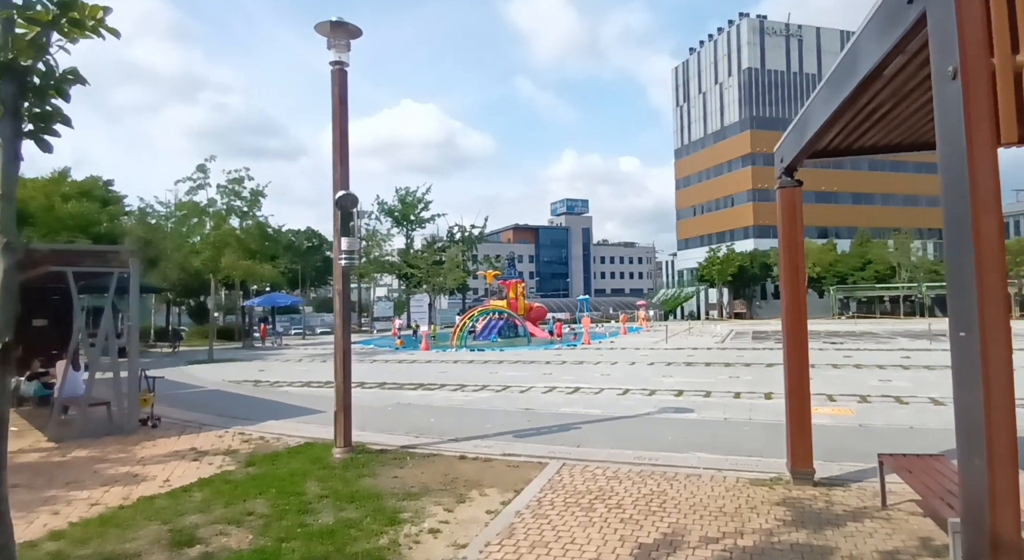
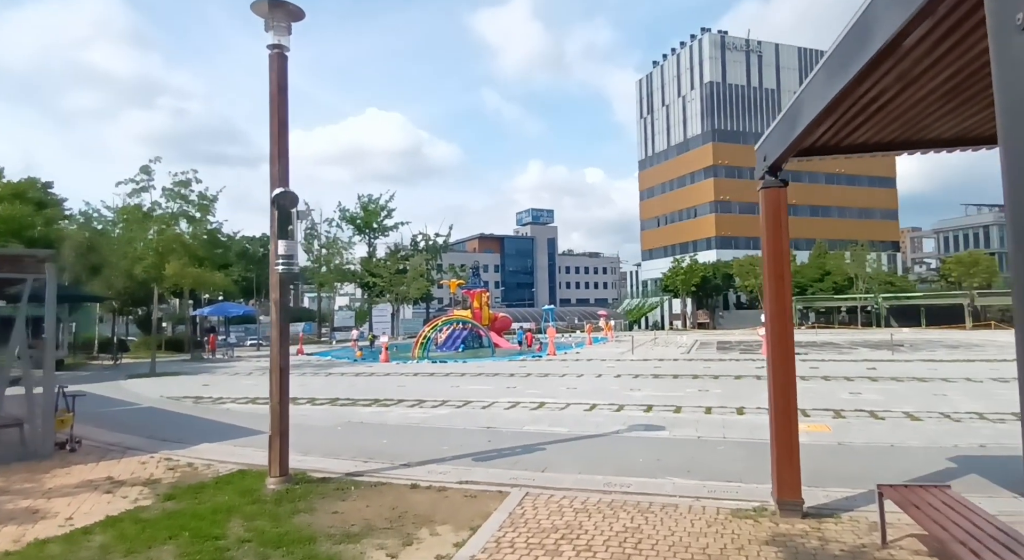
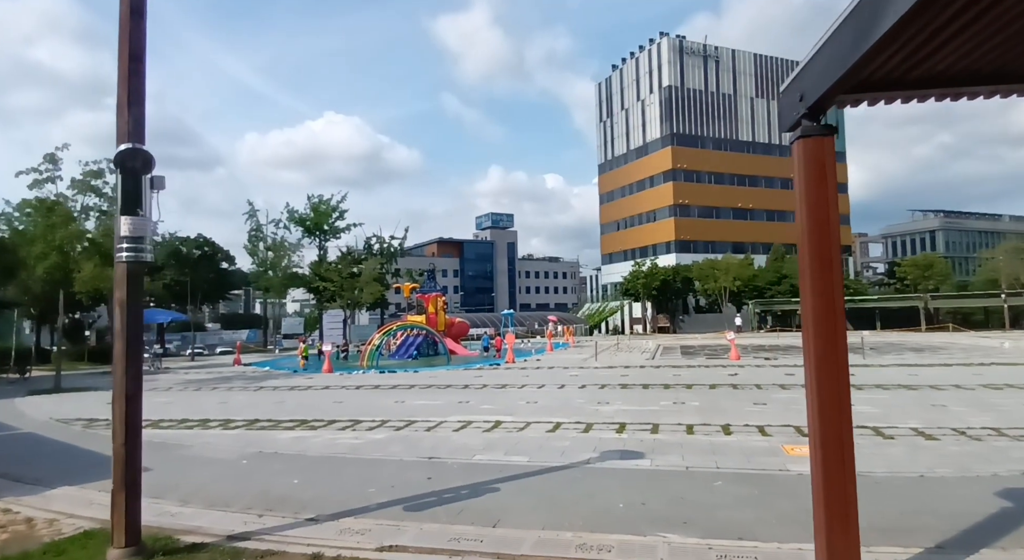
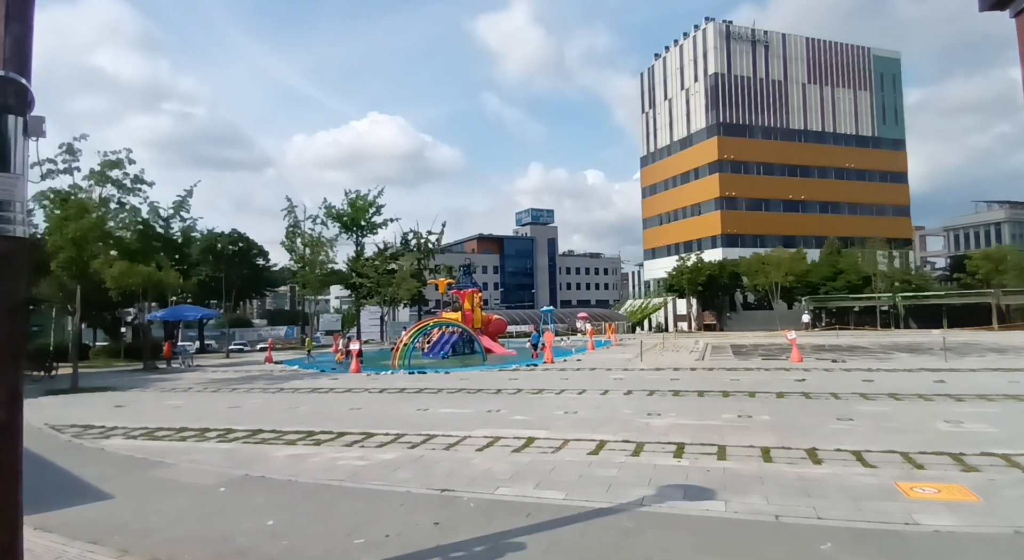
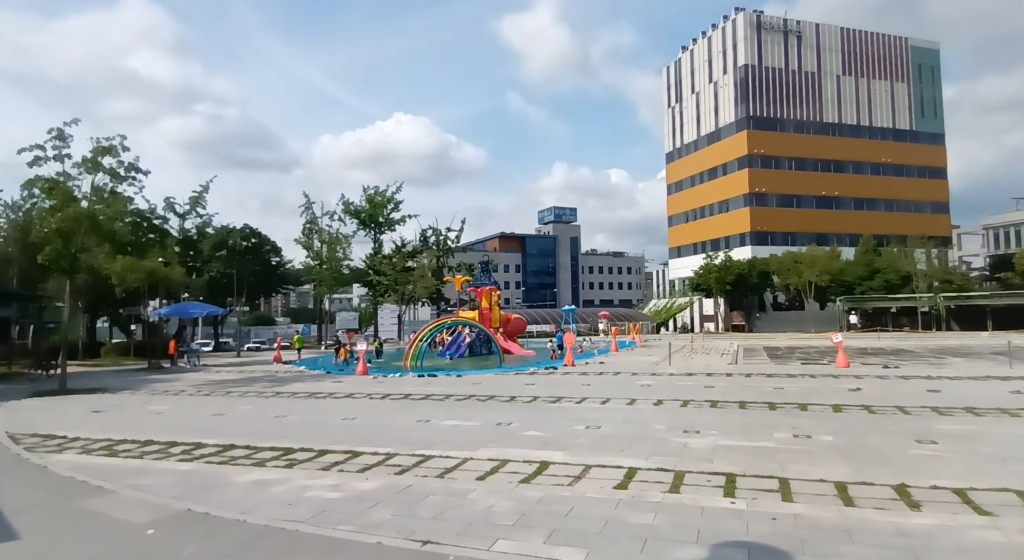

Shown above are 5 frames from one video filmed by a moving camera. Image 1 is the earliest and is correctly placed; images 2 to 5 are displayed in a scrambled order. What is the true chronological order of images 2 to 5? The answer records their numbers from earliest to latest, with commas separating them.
2, 3, 4, 5
